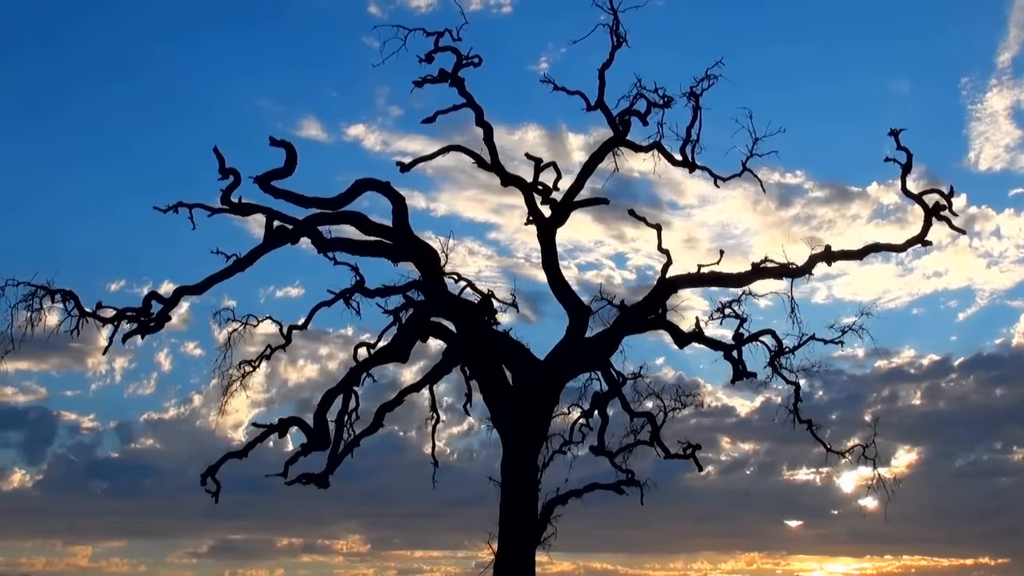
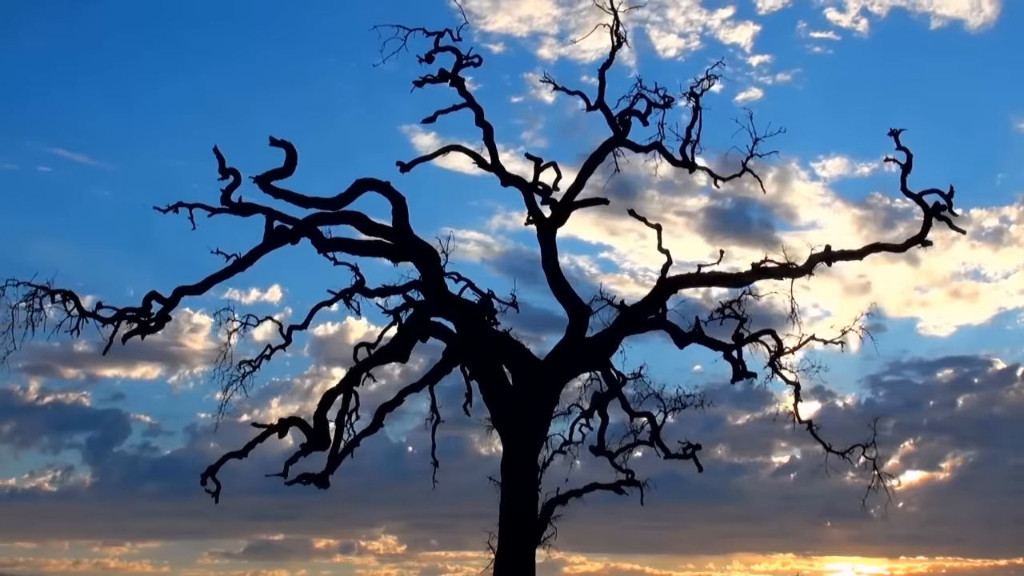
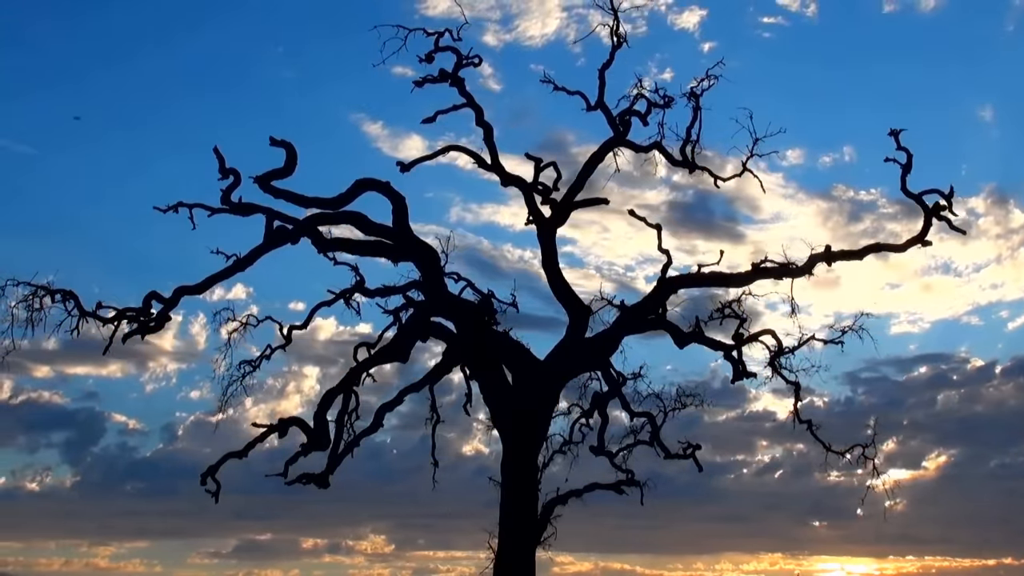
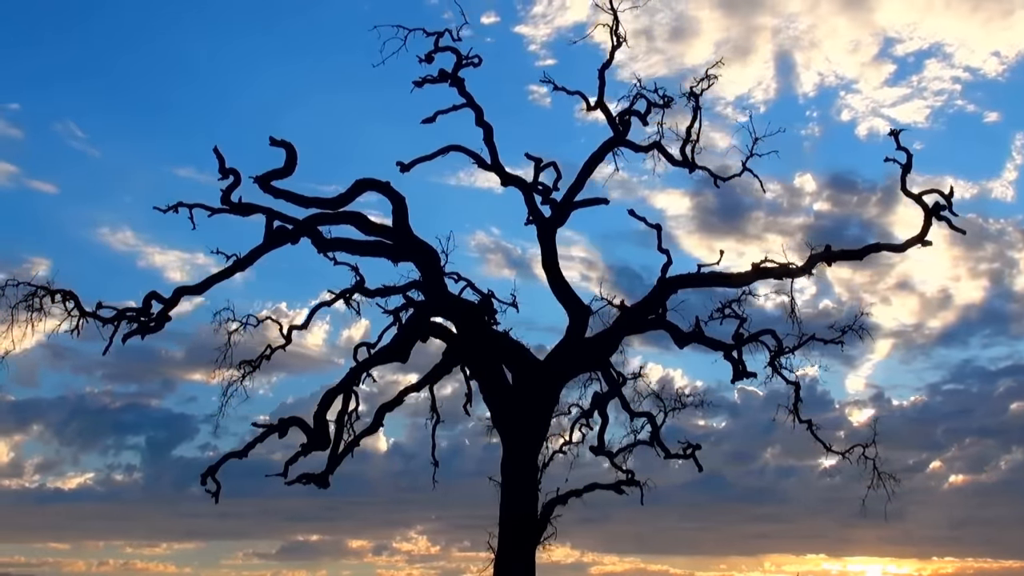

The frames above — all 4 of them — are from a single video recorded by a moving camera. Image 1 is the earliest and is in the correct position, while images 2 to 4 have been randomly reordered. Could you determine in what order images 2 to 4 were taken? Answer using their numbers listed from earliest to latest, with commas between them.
3, 2, 4
